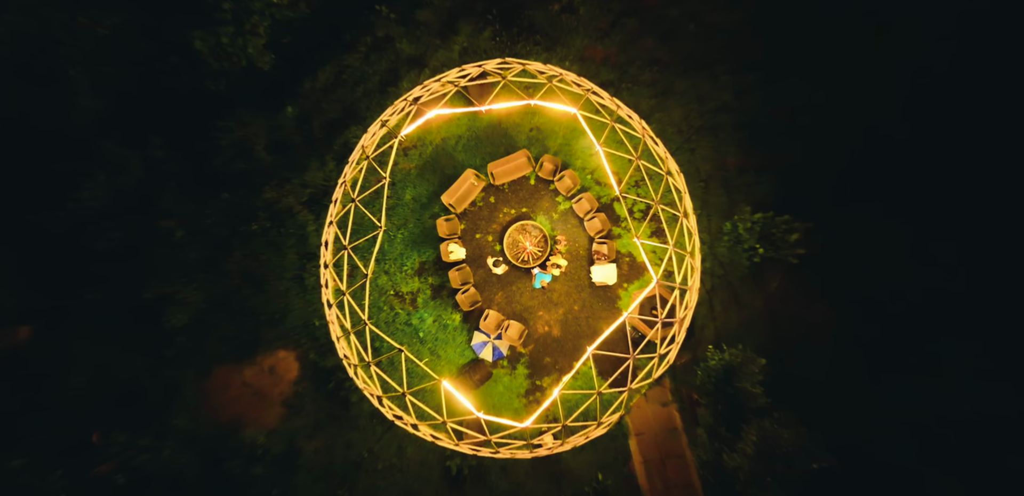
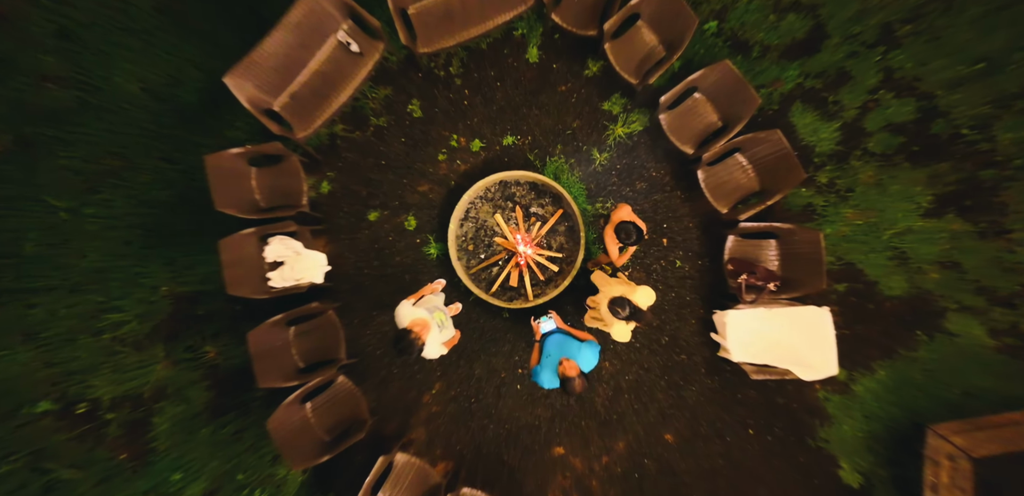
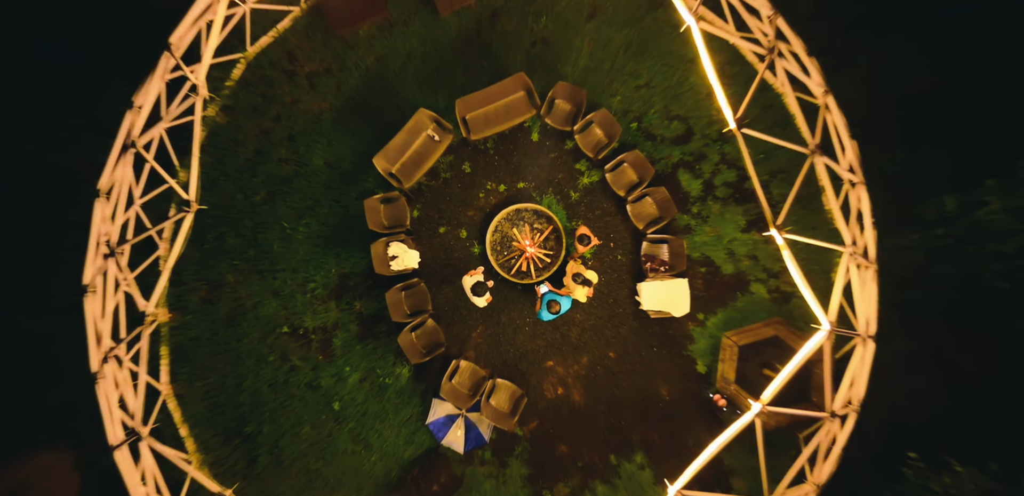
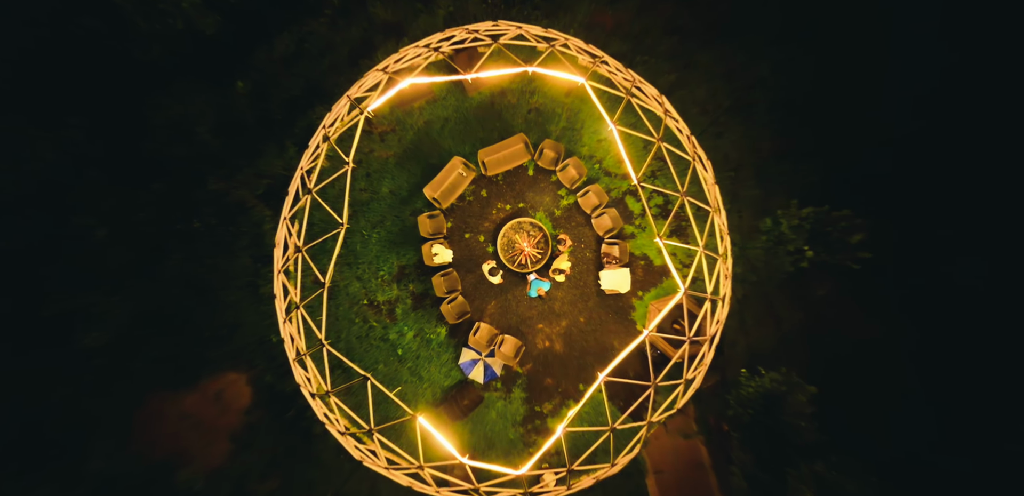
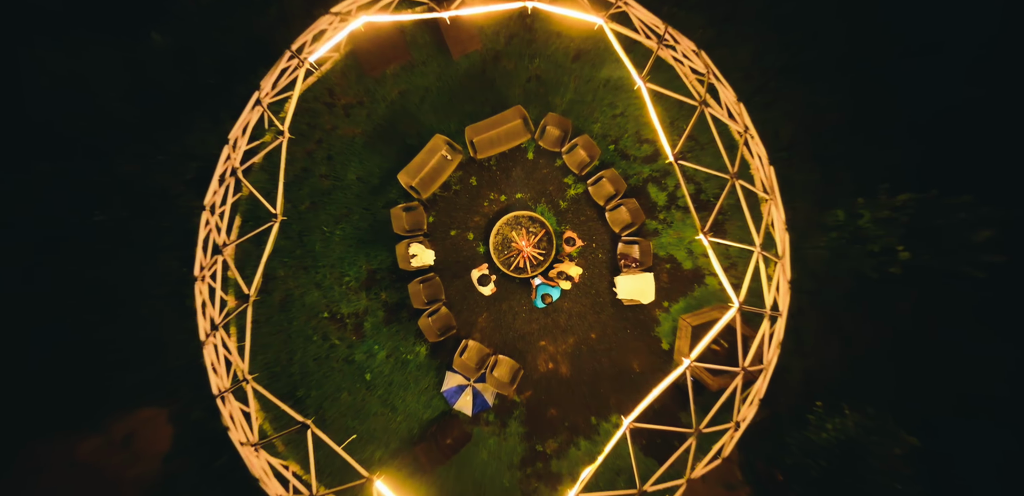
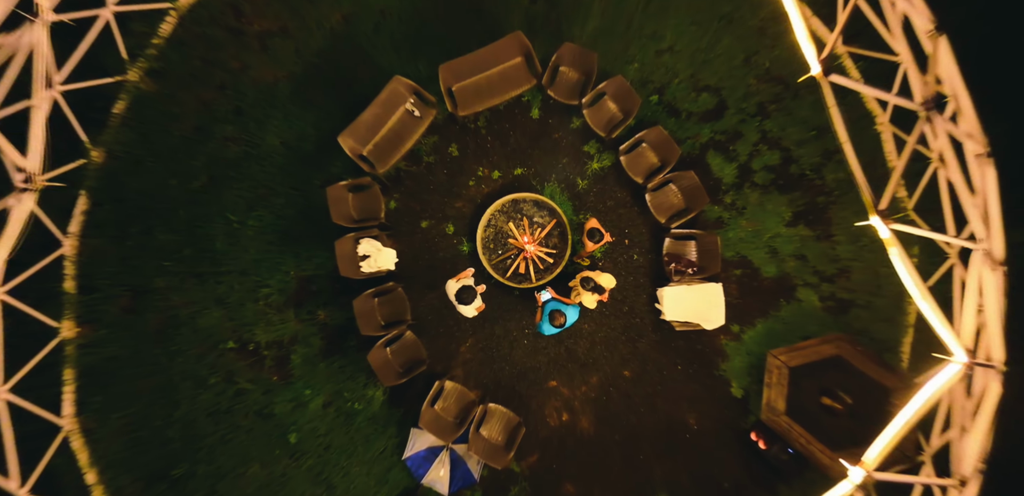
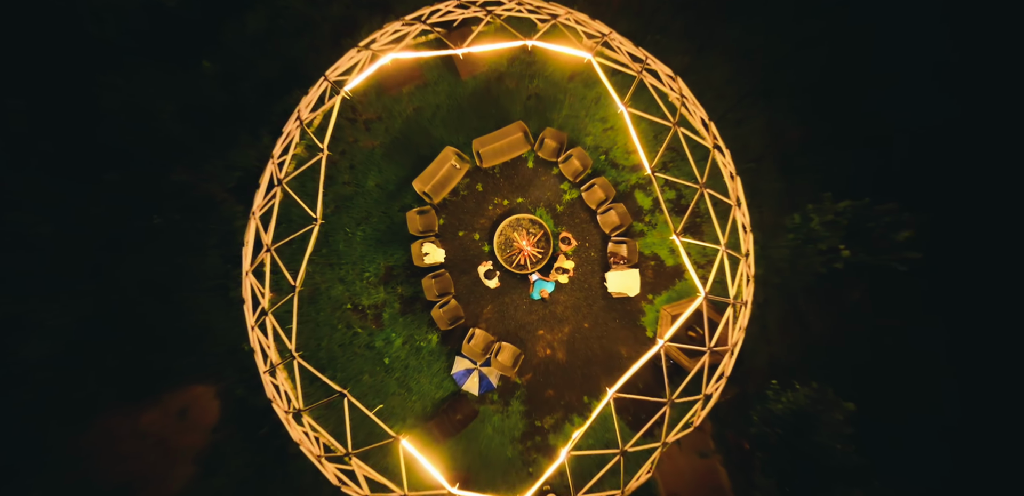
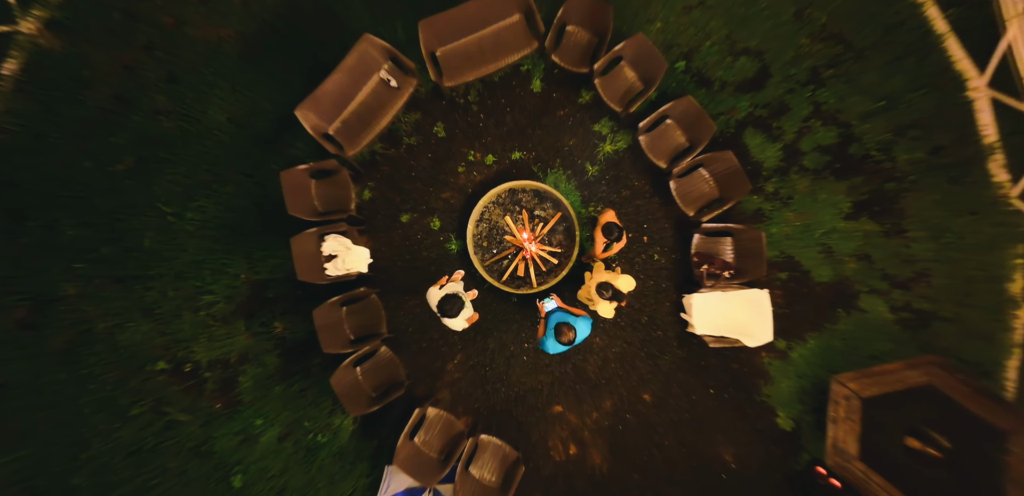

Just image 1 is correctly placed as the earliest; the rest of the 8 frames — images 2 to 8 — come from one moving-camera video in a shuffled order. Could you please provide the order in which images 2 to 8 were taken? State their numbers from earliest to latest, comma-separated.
4, 7, 5, 3, 6, 8, 2
